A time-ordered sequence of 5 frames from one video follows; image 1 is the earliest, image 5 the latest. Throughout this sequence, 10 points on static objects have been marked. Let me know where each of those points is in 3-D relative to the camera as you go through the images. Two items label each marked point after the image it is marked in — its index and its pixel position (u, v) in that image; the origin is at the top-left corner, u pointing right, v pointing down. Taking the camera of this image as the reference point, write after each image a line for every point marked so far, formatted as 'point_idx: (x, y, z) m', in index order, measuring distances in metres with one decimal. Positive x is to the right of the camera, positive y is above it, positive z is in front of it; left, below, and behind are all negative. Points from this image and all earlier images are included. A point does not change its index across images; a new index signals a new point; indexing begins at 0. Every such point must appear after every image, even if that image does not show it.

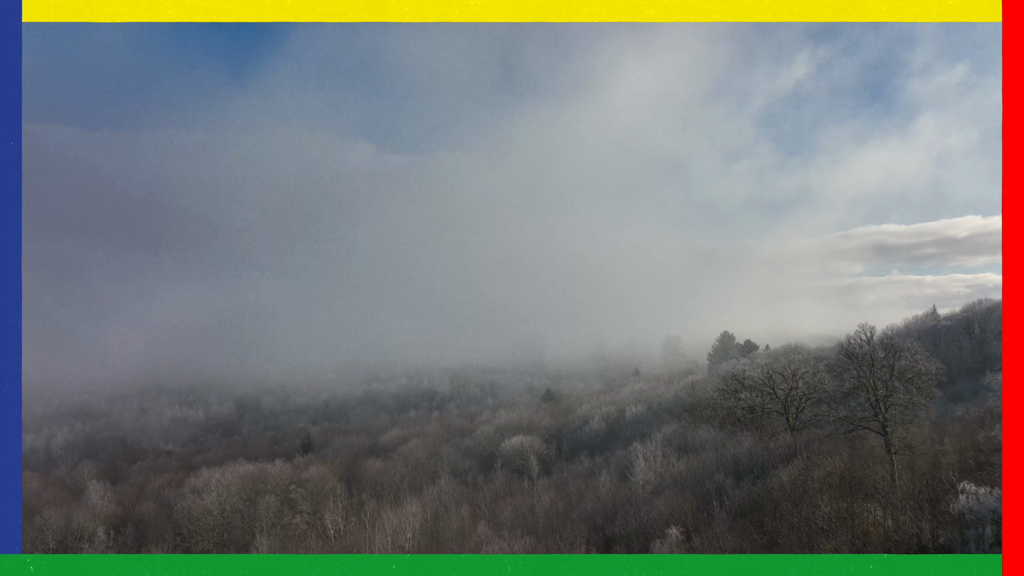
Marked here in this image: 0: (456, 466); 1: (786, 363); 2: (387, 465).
0: (-2.7, -8.5, +18.4) m
1: (+12.5, -3.4, +17.4) m
2: (-6.1, -8.4, +18.3) m
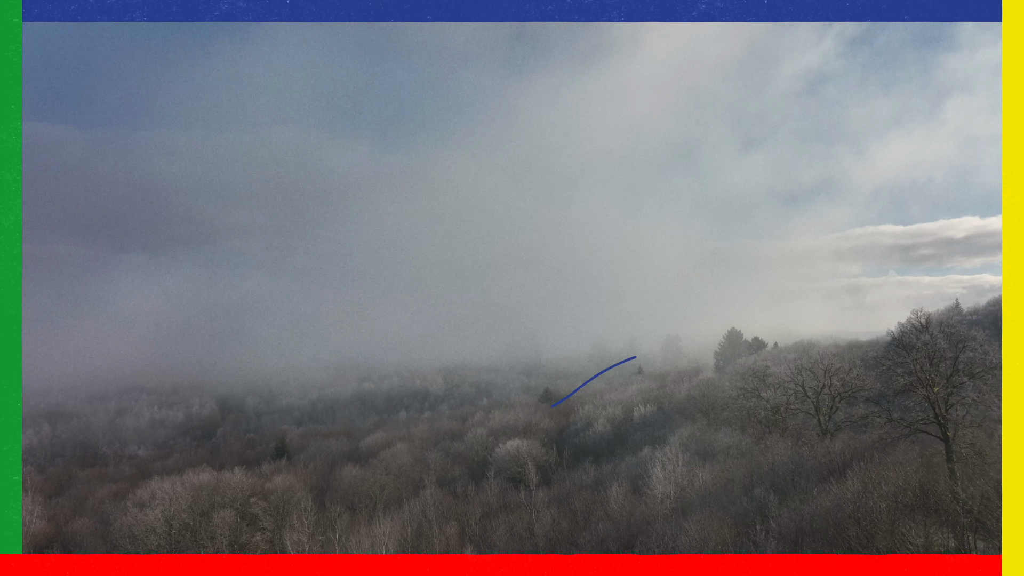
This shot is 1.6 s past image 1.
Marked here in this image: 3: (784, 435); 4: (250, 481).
0: (-2.9, -7.9, +16.4) m
1: (+12.3, -2.8, +15.5) m
2: (-6.3, -7.8, +16.3) m
3: (+10.4, -5.6, +14.7) m
4: (-10.2, -7.5, +14.9) m
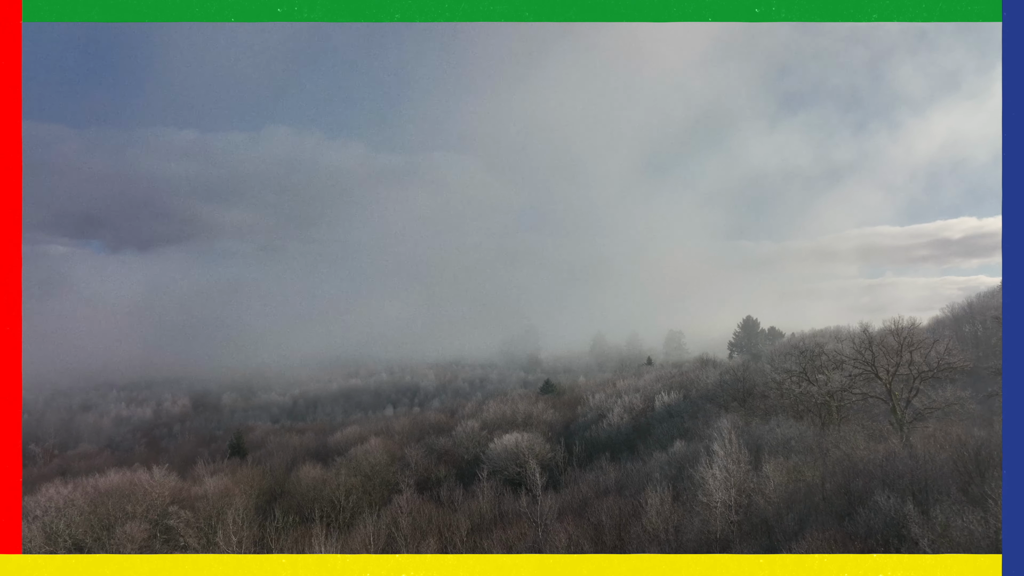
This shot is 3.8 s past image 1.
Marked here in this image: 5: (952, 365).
0: (-3.0, -6.5, +13.3) m
1: (+12.2, -1.4, +12.6) m
2: (-6.4, -6.4, +13.2) m
3: (+10.4, -4.2, +11.8) m
4: (-10.2, -6.0, +11.7) m
5: (+12.7, -2.2, +11.1) m
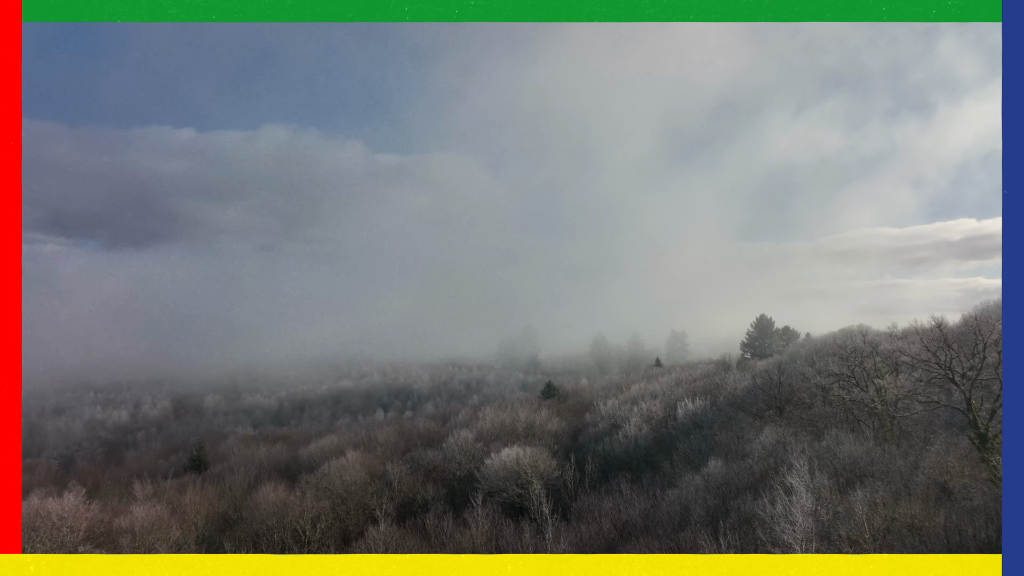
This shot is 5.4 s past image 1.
0: (-3.0, -6.1, +11.2) m
1: (+12.2, -1.1, +10.6) m
2: (-6.4, -6.0, +11.0) m
3: (+10.4, -3.9, +9.8) m
4: (-10.2, -5.6, +9.6) m
5: (+12.7, -1.9, +9.1) m
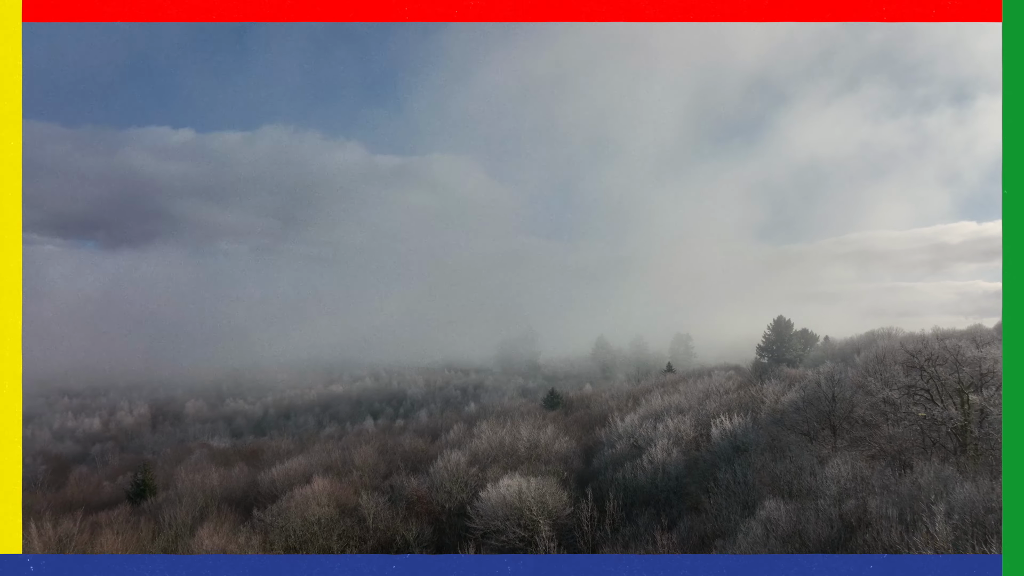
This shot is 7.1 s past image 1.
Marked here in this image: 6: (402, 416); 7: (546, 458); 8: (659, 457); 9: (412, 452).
0: (-2.9, -5.9, +9.0) m
1: (+12.3, -1.0, +8.5) m
2: (-6.3, -5.8, +8.8) m
3: (+10.4, -3.7, +7.7) m
4: (-10.2, -5.4, +7.4) m
5: (+12.7, -1.7, +7.0) m
6: (-5.9, -6.6, +19.3) m
7: (+0.9, -4.9, +11.1) m
8: (+3.9, -4.5, +10.0) m
9: (-3.4, -5.4, +12.7) m
